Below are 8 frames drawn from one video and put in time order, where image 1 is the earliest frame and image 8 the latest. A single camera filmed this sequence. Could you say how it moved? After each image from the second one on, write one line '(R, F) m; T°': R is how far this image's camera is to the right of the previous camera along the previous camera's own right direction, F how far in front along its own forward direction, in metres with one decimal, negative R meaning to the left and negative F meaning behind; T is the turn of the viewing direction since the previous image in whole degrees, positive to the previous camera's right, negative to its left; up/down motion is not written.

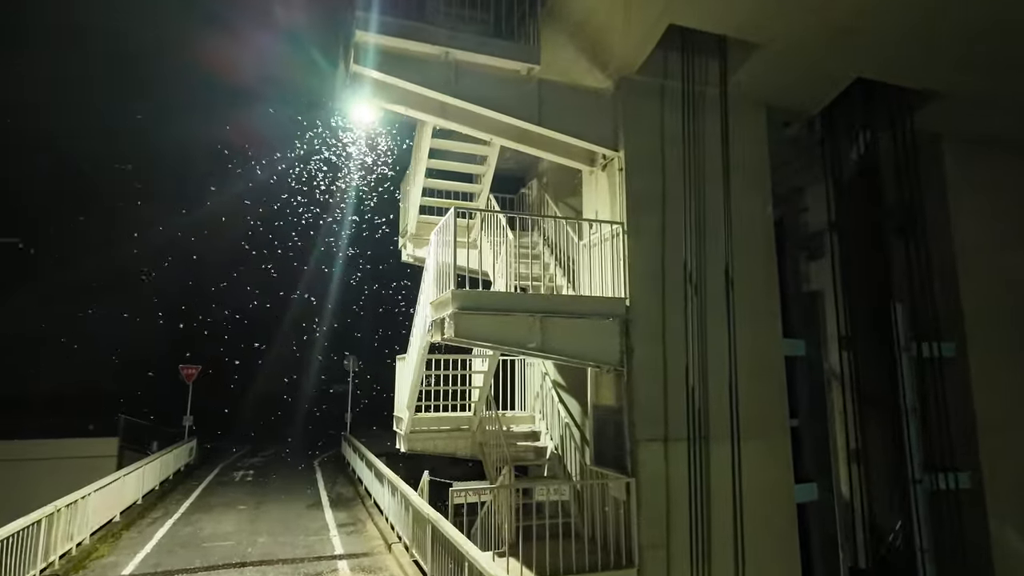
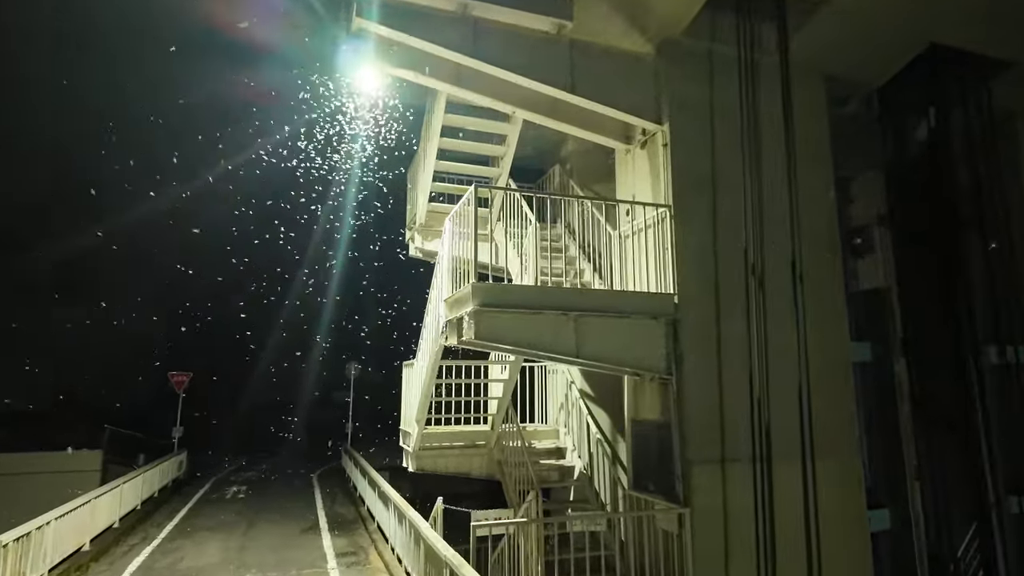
(-0.3, +1.2) m; 0°
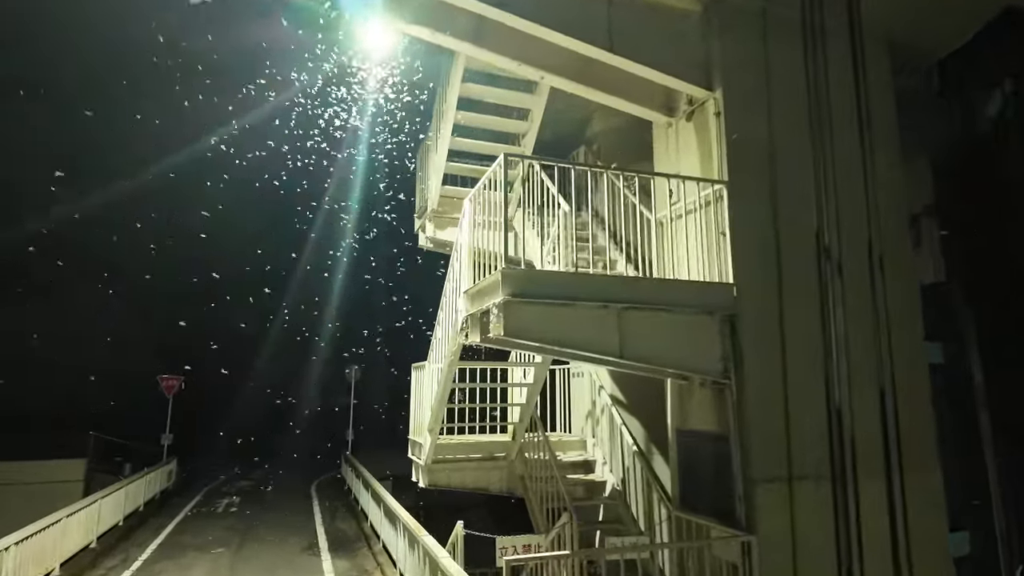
(-0.3, +1.0) m; 0°
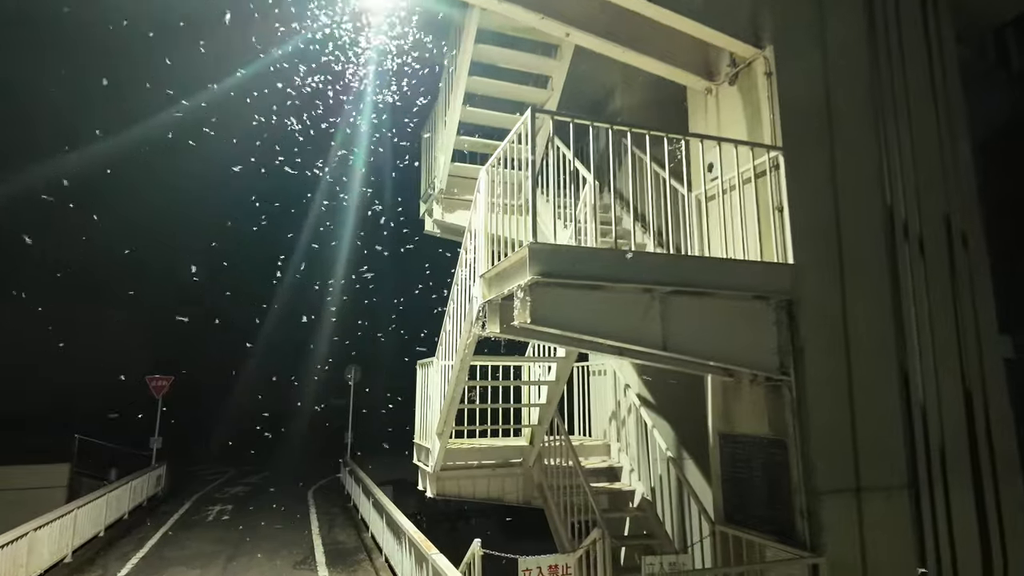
(-0.2, +0.8) m; 0°
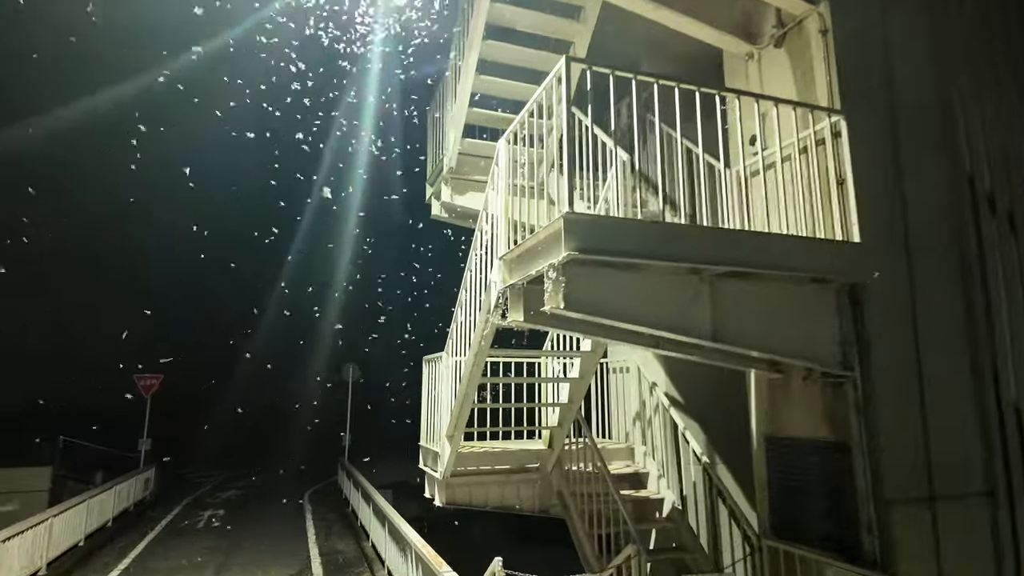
(-0.2, +0.6) m; 0°
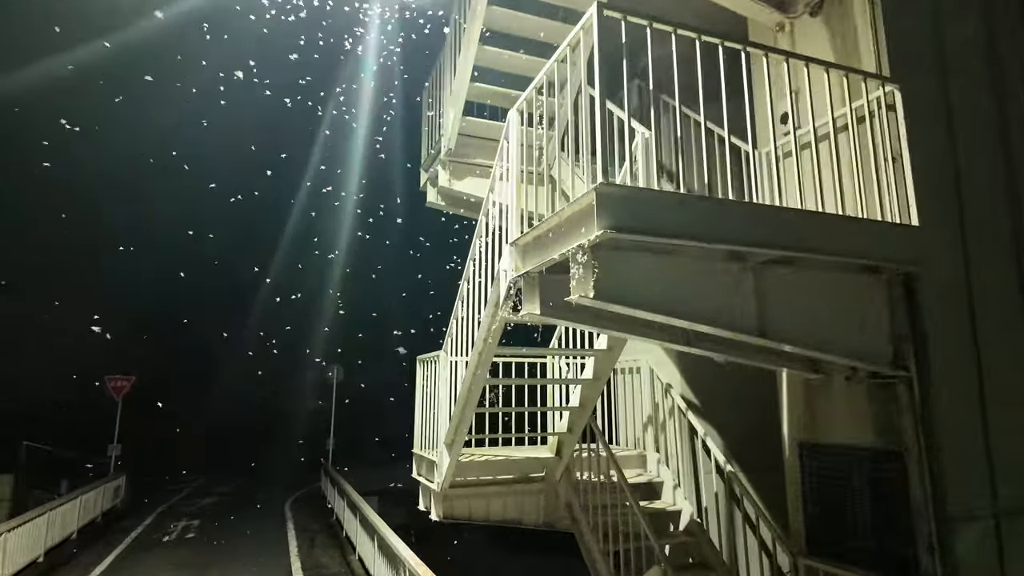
(-0.2, +0.6) m; +2°
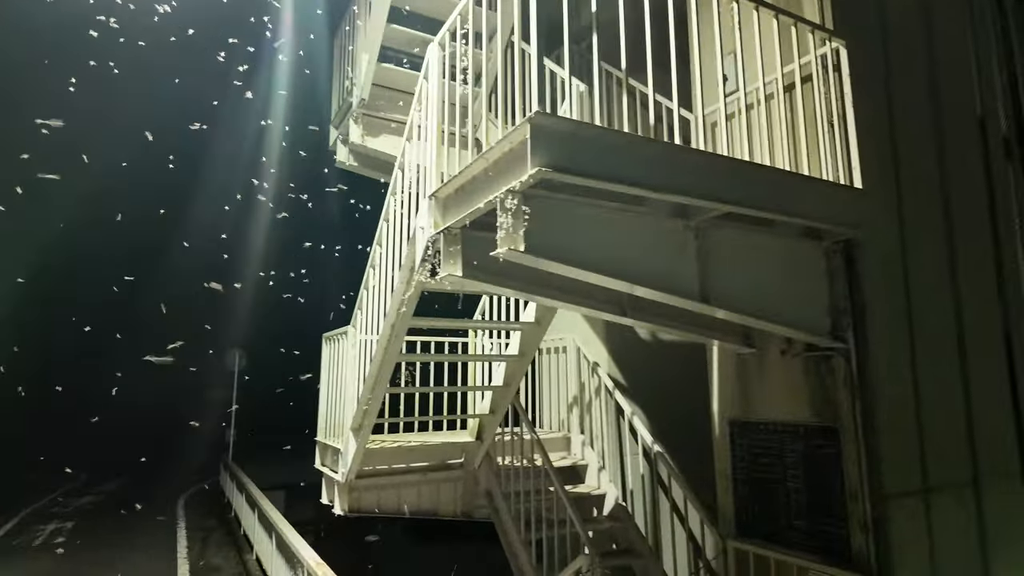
(0.0, +0.5) m; +8°
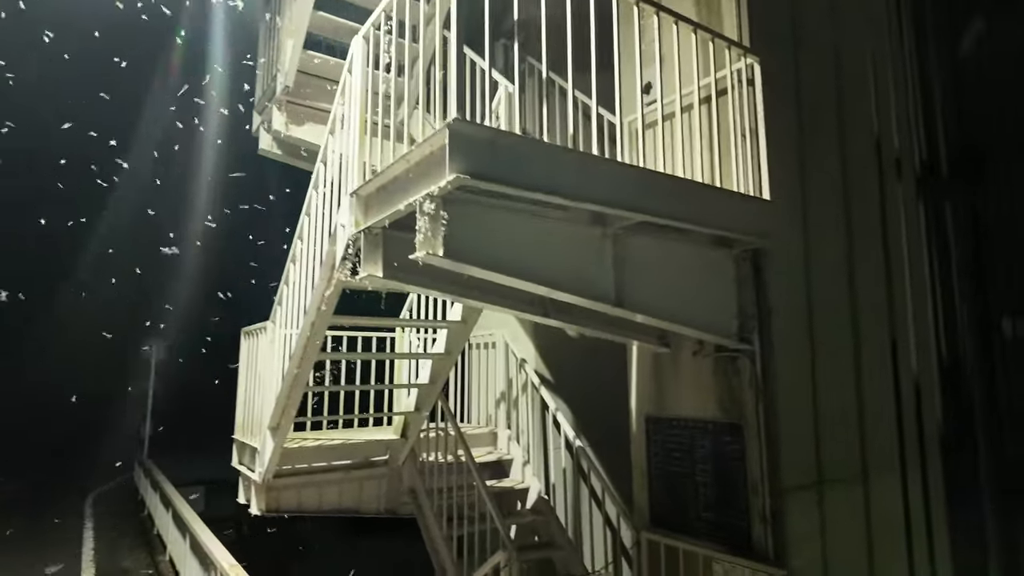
(+0.1, 0.0) m; +6°
